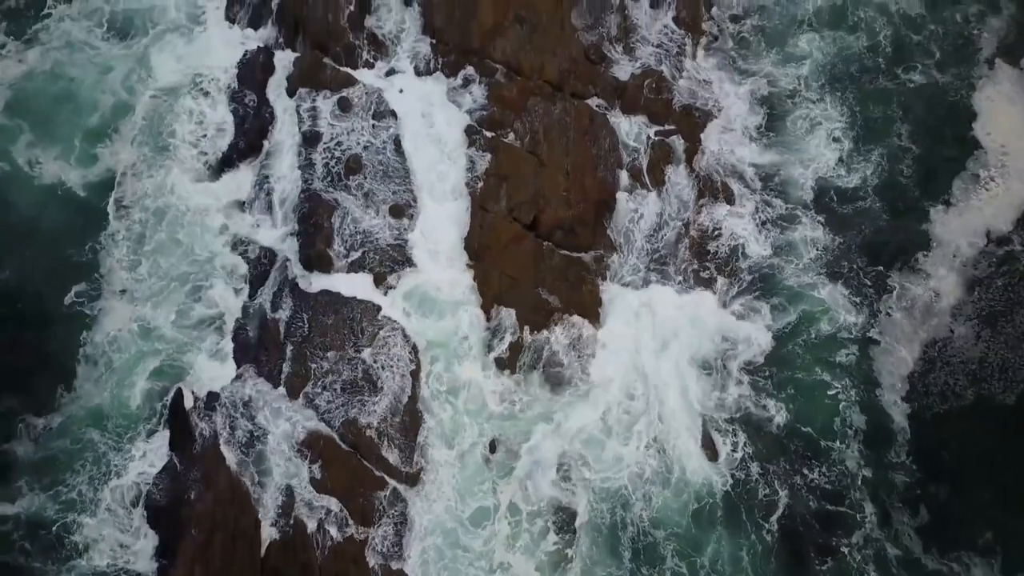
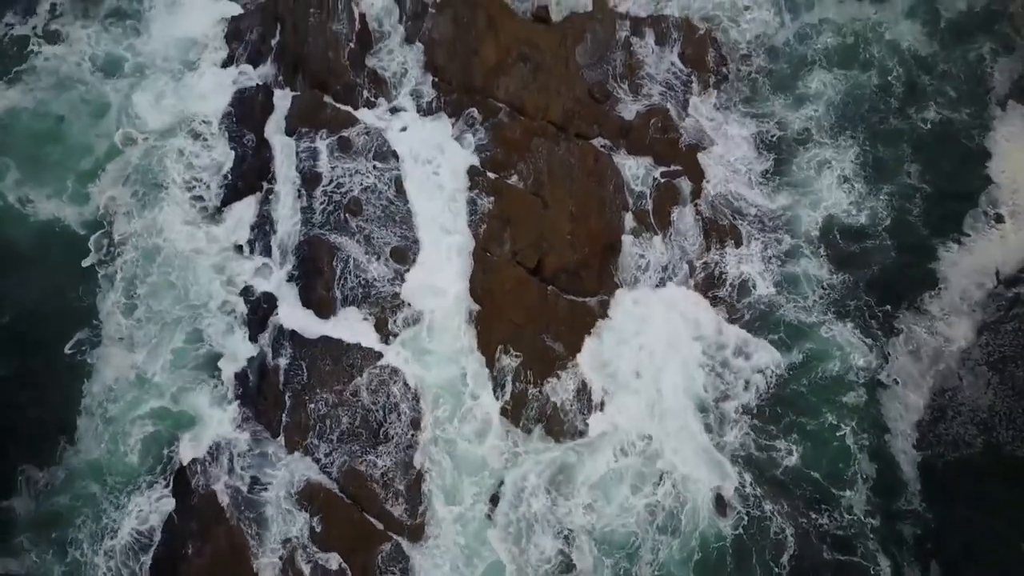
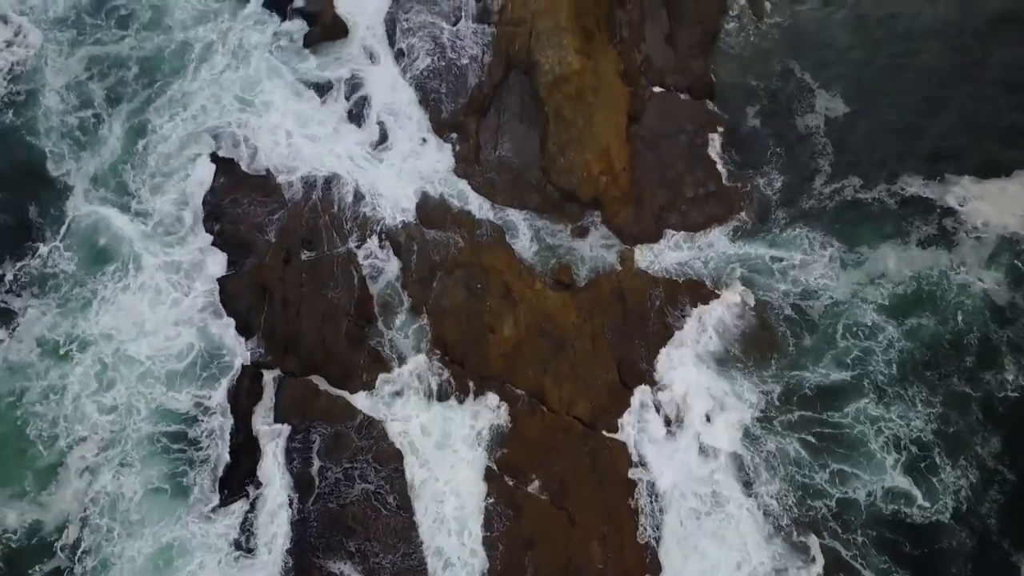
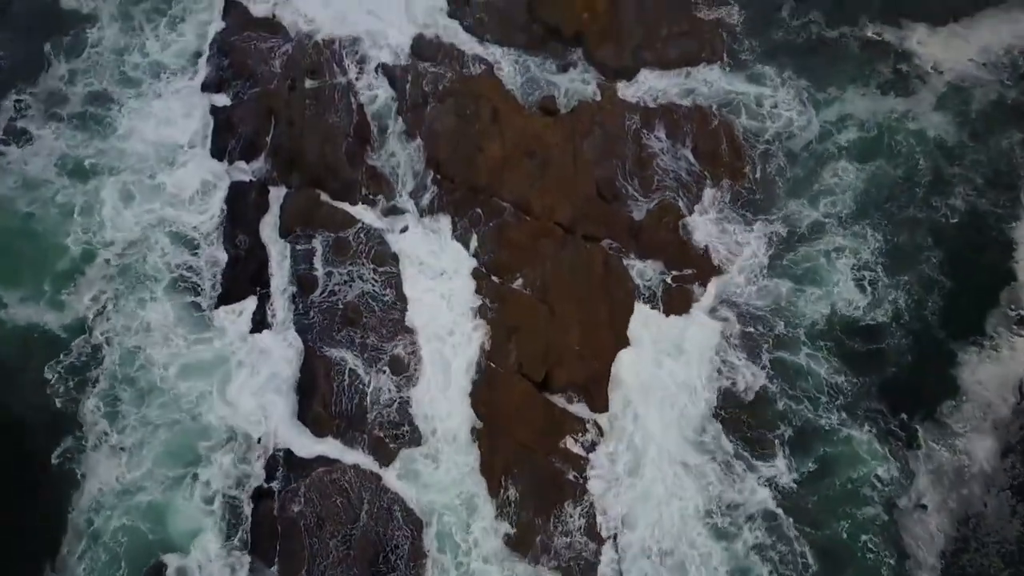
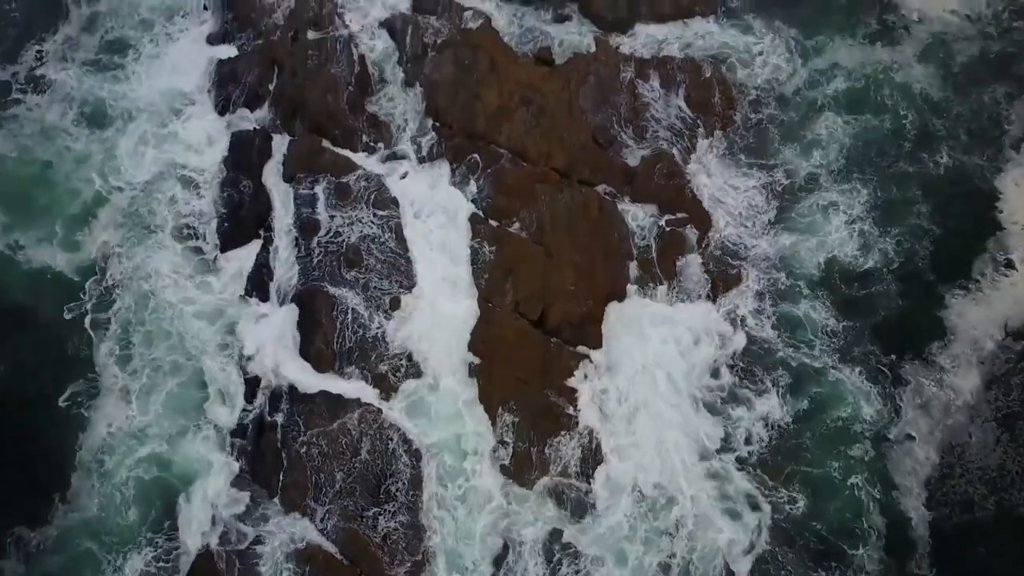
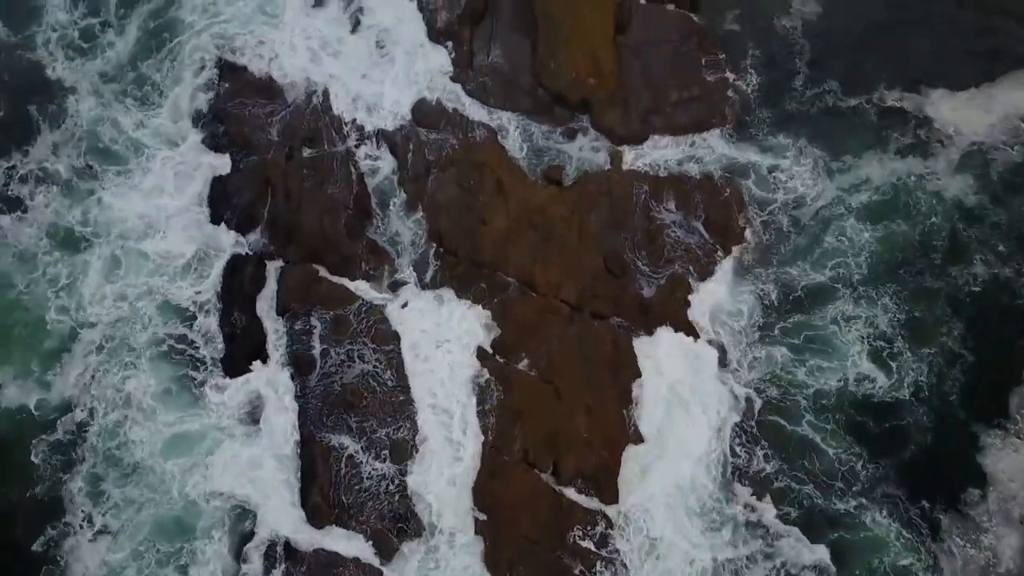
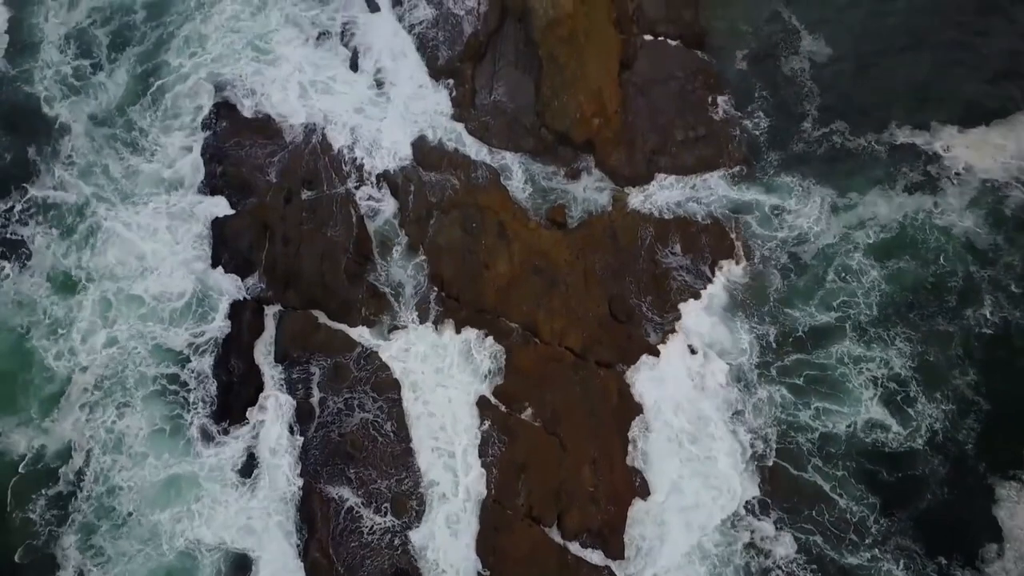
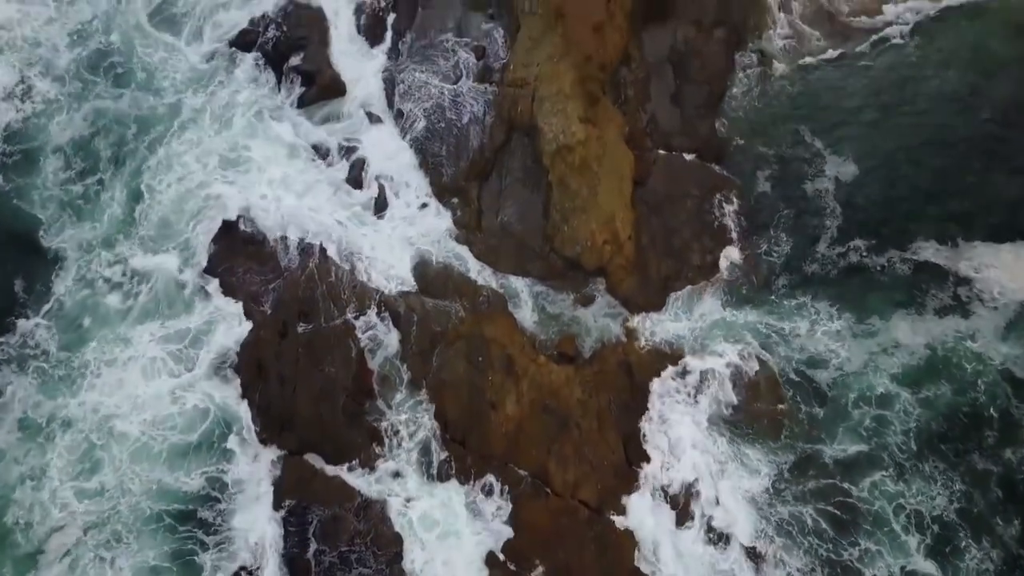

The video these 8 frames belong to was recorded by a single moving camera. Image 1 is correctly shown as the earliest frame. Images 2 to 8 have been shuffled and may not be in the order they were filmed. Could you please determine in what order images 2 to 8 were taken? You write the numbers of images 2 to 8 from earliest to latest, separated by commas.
2, 5, 4, 6, 7, 3, 8
